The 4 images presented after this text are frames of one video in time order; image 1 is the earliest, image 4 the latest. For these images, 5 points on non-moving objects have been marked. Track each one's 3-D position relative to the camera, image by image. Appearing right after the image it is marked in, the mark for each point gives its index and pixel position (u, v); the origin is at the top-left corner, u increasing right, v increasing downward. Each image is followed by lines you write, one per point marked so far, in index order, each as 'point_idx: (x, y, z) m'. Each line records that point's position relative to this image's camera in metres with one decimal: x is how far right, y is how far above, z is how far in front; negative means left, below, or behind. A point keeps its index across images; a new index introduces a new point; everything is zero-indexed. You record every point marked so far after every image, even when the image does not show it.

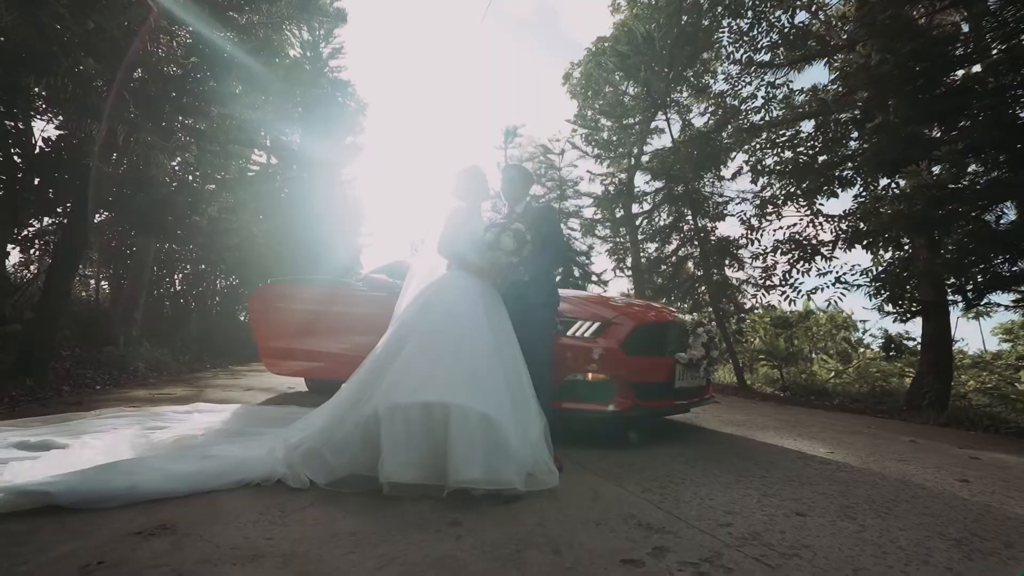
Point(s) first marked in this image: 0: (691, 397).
0: (+1.2, -0.7, +3.8) m
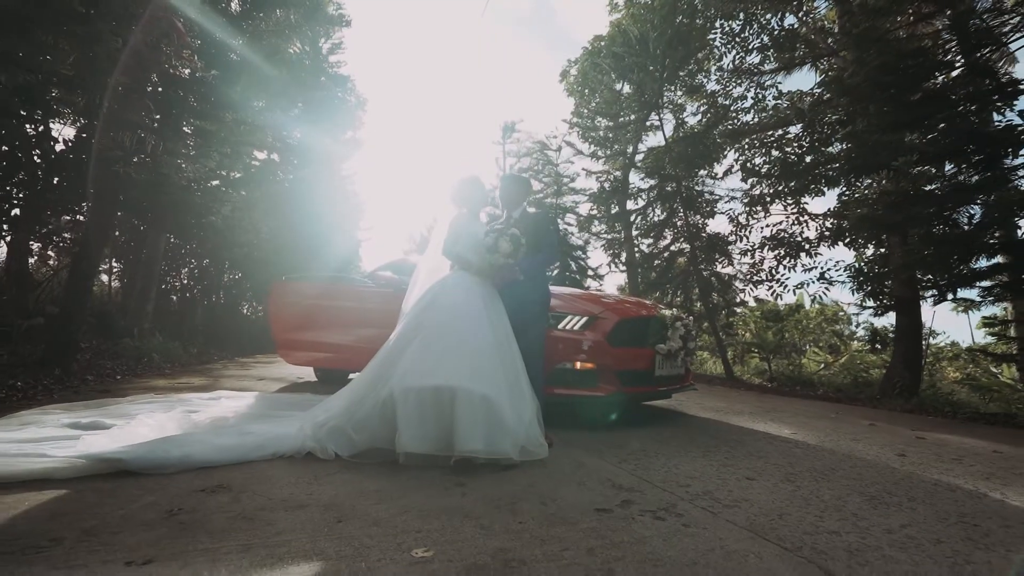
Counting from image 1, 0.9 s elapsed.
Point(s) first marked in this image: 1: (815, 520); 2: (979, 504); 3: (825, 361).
0: (+1.2, -0.7, +4.2) m
1: (+1.0, -0.8, +2.0) m
2: (+1.8, -0.8, +2.2) m
3: (+5.5, -1.3, +9.9) m
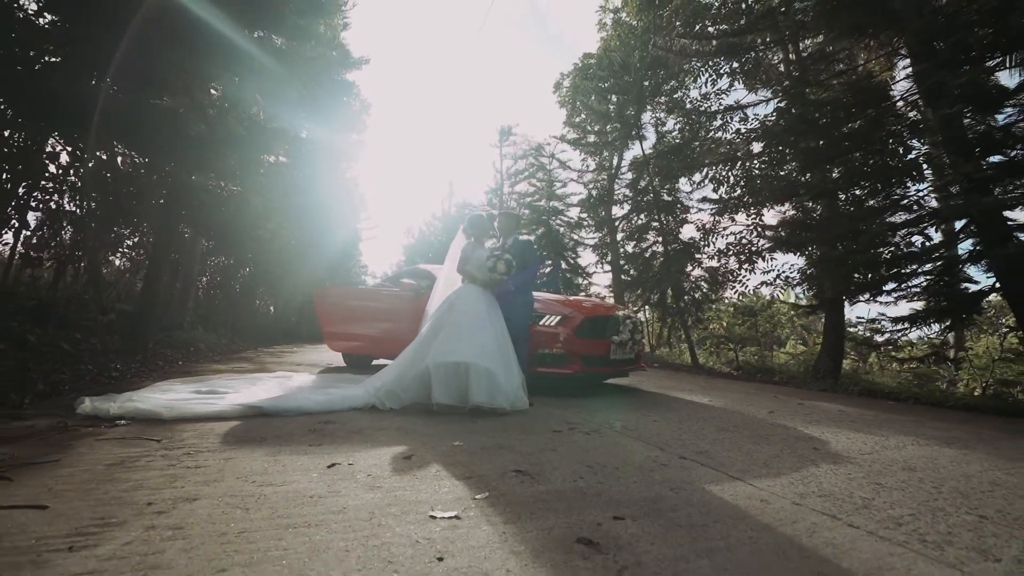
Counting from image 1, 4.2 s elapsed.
0: (+1.1, -0.8, +5.7) m
1: (+1.0, -0.9, +3.5) m
2: (+1.8, -0.9, +3.7) m
3: (+5.4, -1.3, +11.4) m
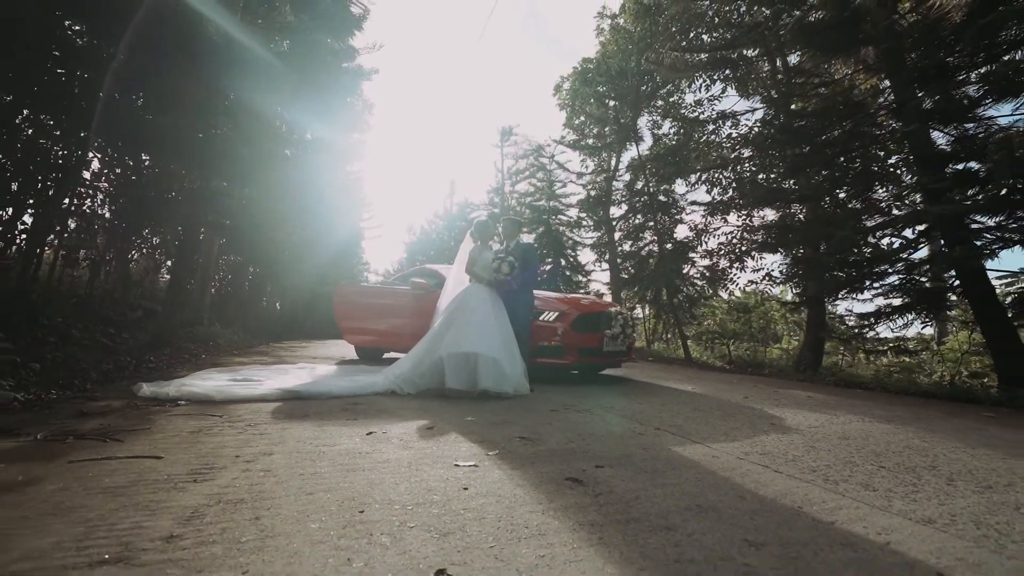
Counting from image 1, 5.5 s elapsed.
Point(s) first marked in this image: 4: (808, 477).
0: (+1.1, -0.8, +6.3) m
1: (+1.0, -0.9, +4.0) m
2: (+1.8, -0.9, +4.3) m
3: (+5.5, -1.2, +12.0) m
4: (+1.2, -0.8, +2.4) m
